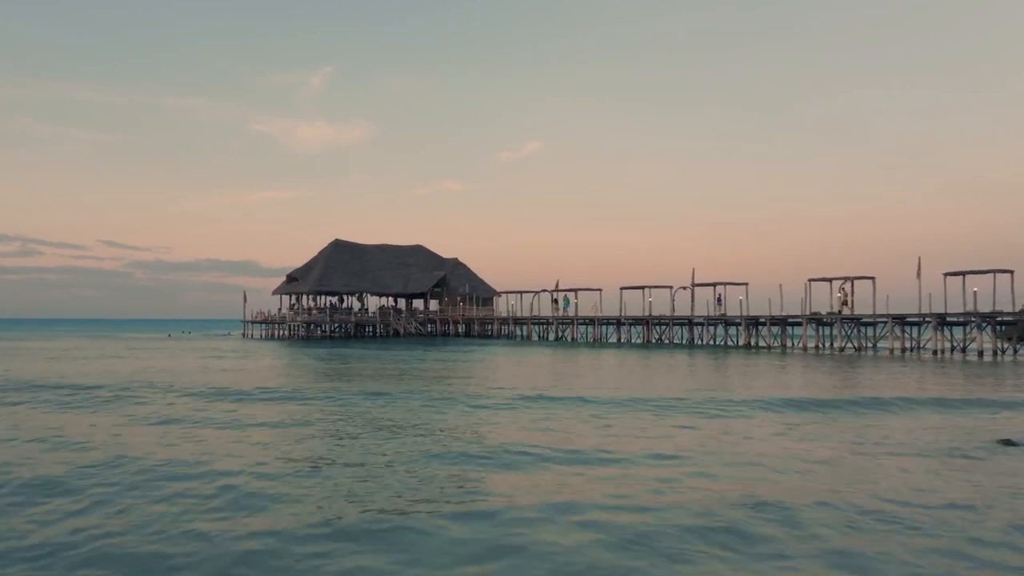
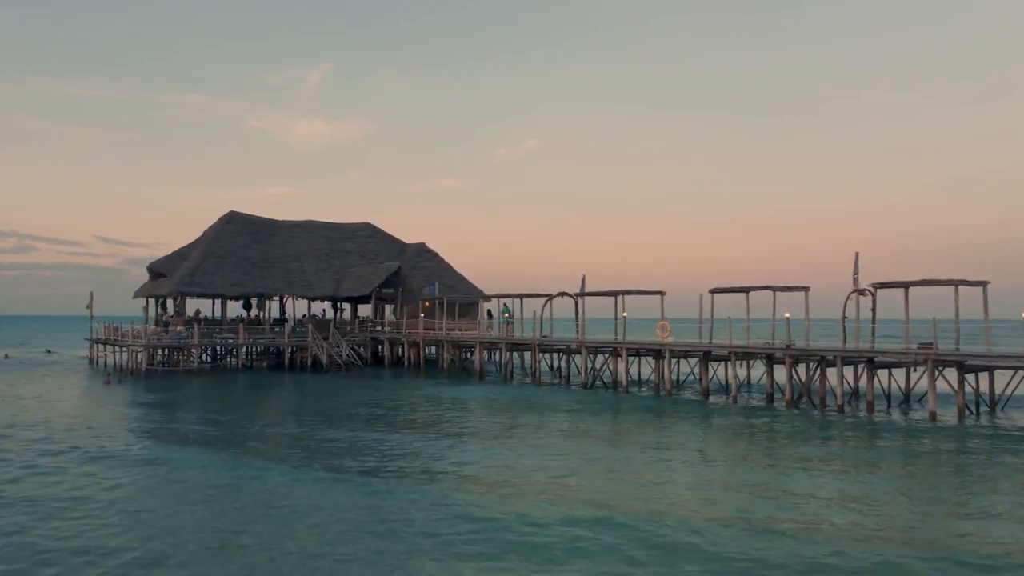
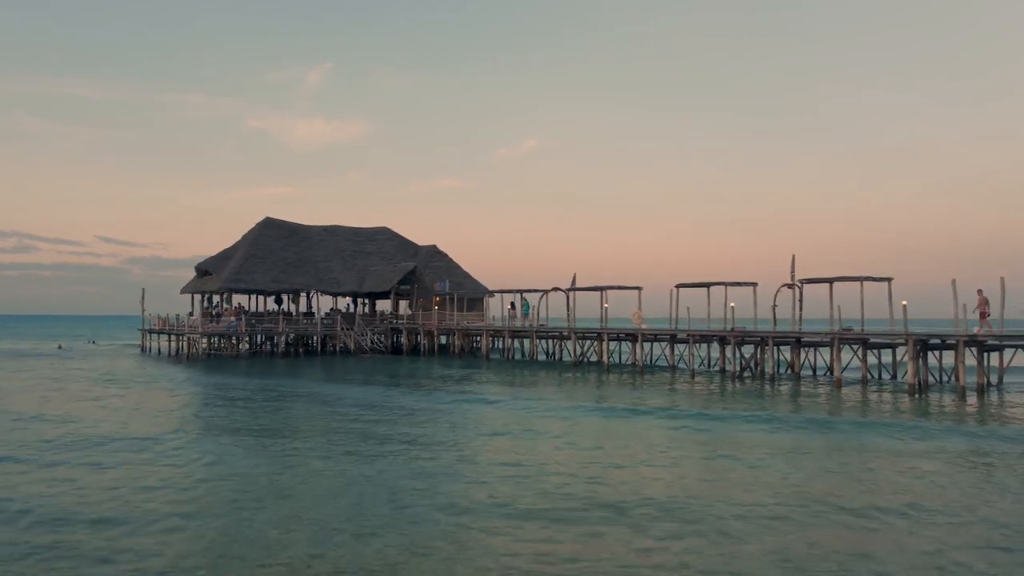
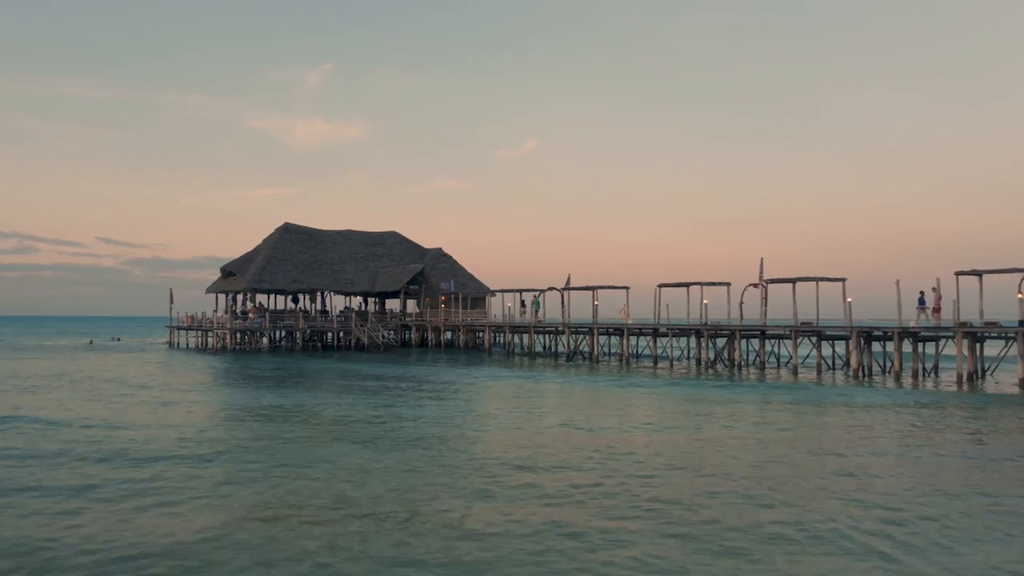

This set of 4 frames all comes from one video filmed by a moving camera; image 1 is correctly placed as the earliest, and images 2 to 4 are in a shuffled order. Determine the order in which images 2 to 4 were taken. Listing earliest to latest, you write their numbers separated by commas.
4, 3, 2
